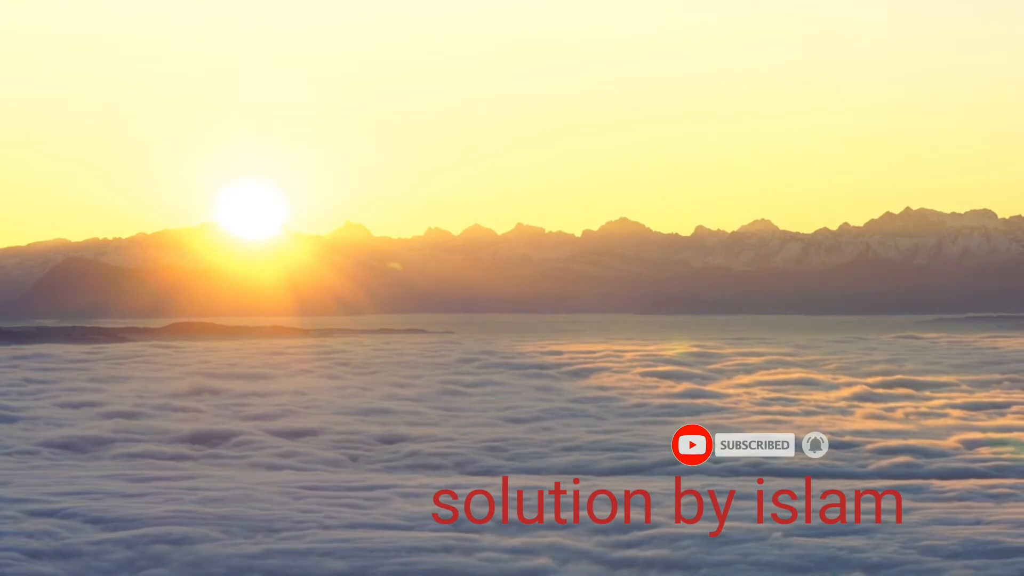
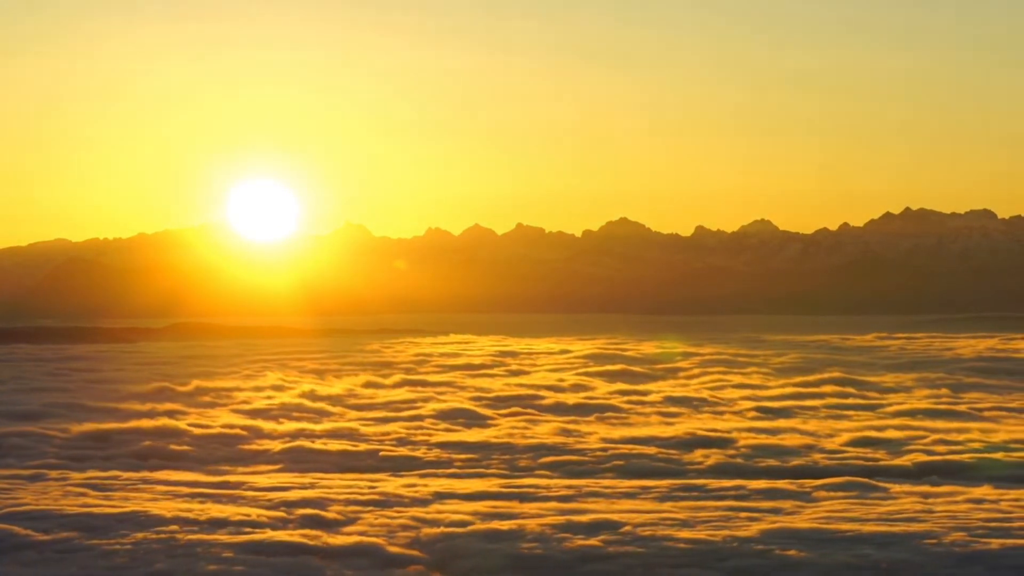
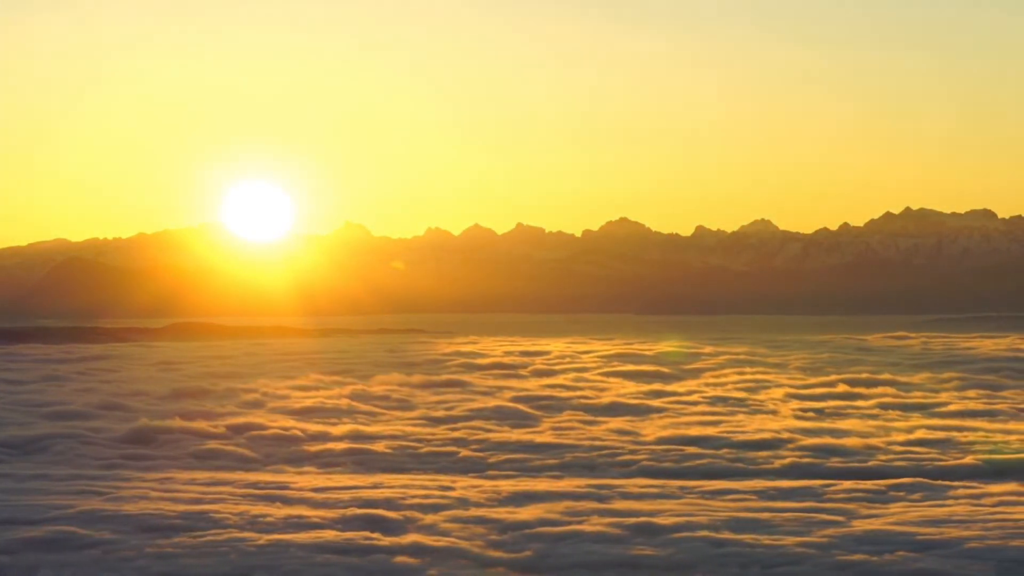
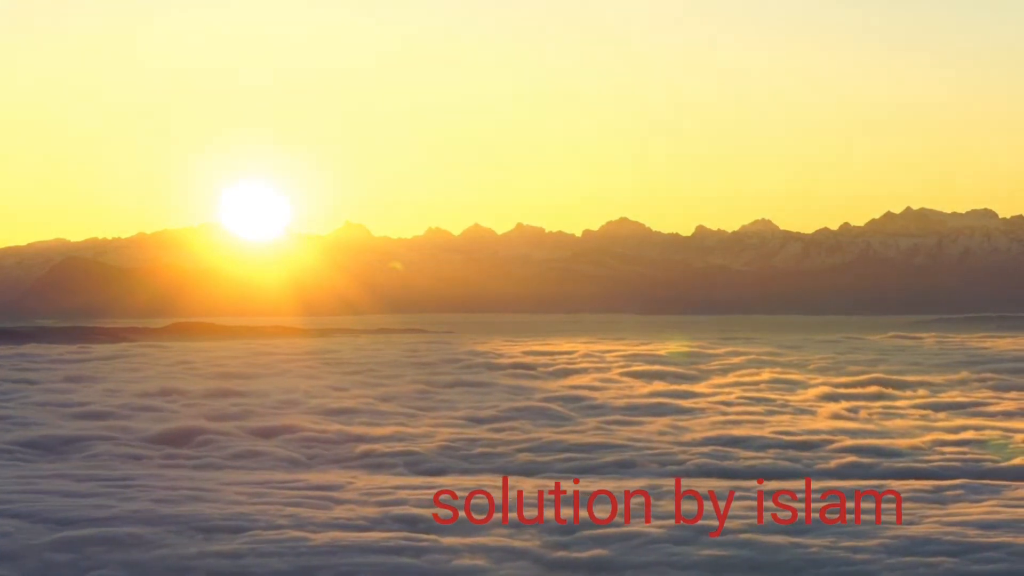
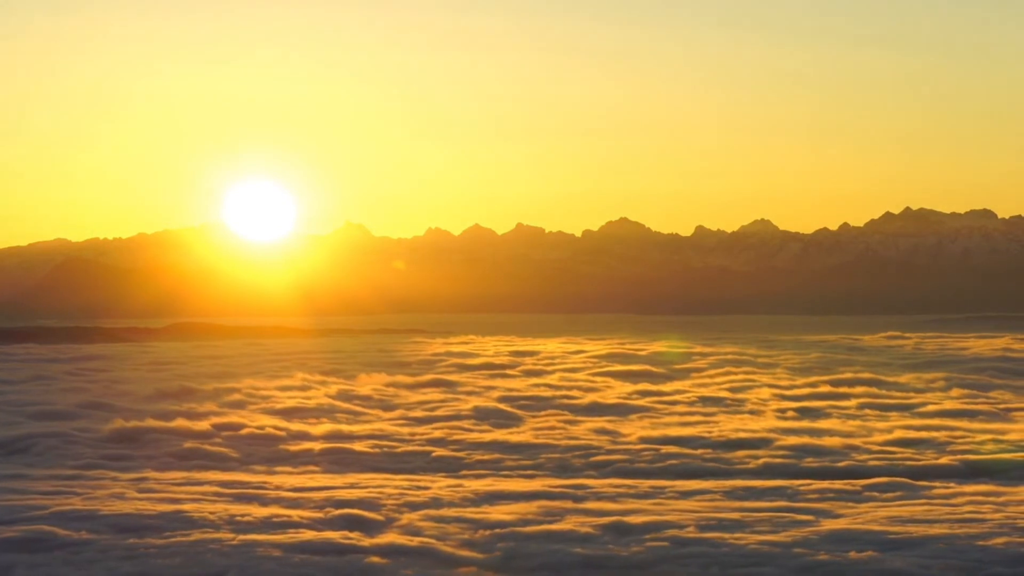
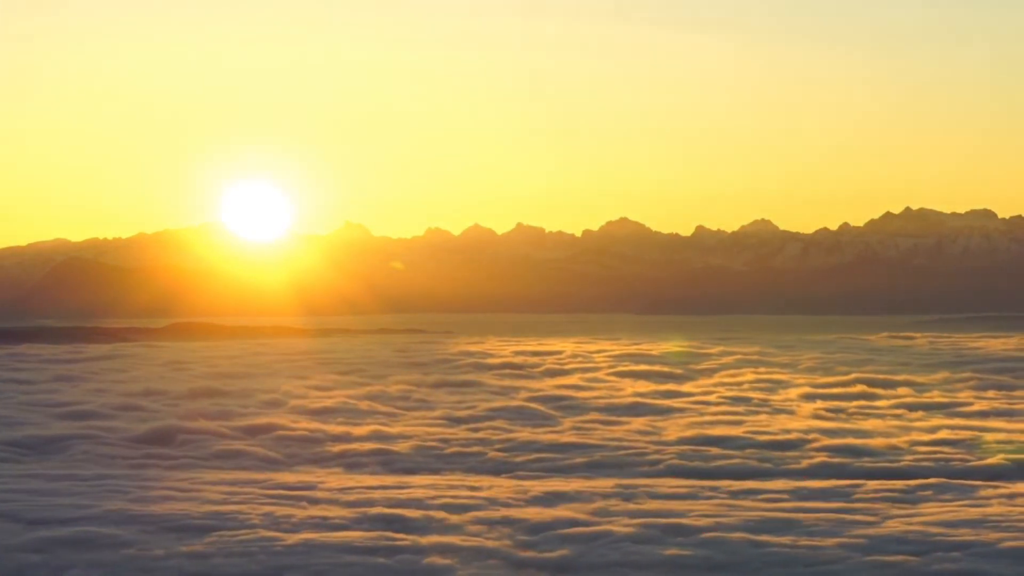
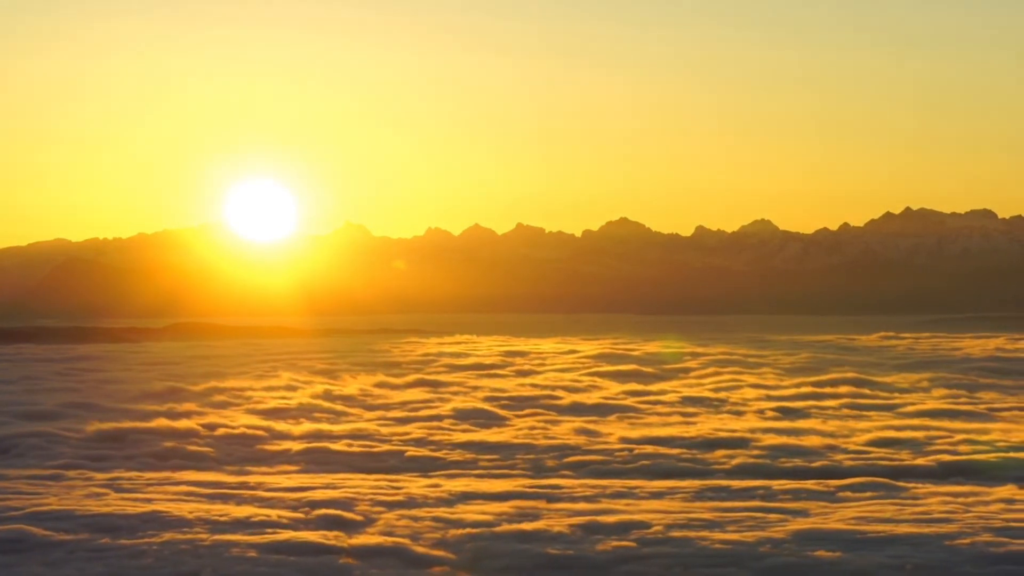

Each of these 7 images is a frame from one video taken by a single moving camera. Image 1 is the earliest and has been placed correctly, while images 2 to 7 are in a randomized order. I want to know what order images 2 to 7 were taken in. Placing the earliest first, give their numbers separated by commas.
4, 6, 3, 5, 7, 2
